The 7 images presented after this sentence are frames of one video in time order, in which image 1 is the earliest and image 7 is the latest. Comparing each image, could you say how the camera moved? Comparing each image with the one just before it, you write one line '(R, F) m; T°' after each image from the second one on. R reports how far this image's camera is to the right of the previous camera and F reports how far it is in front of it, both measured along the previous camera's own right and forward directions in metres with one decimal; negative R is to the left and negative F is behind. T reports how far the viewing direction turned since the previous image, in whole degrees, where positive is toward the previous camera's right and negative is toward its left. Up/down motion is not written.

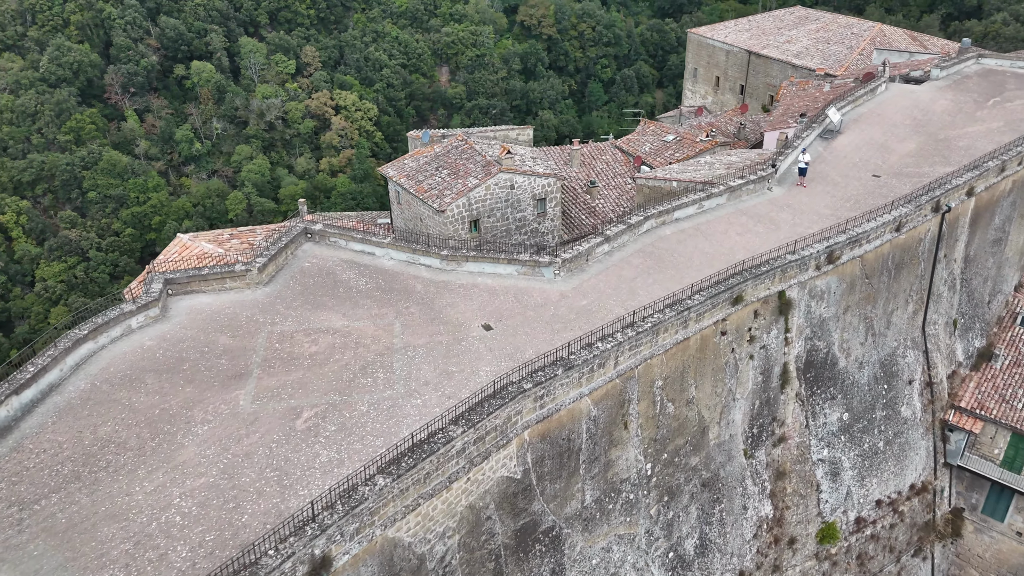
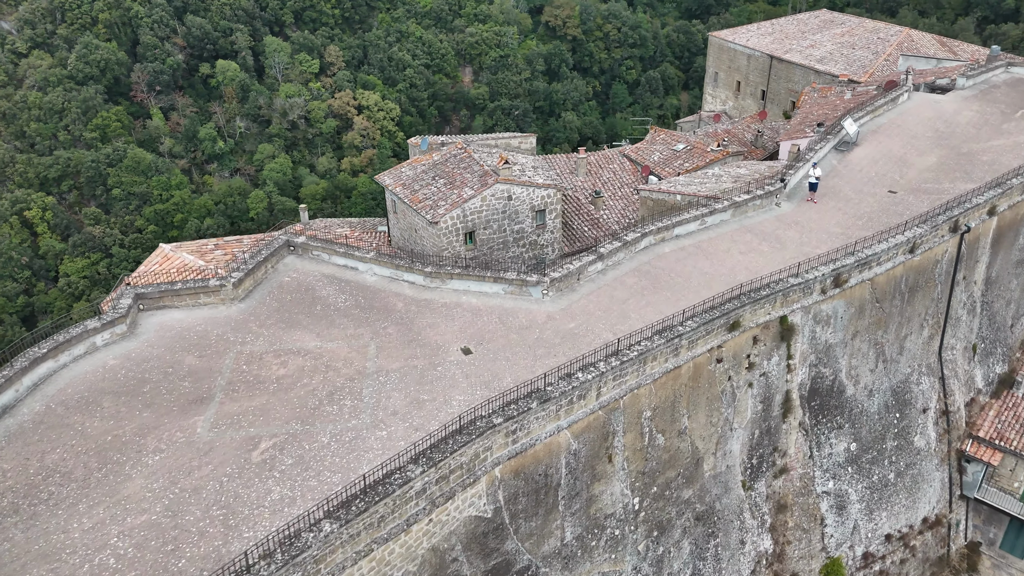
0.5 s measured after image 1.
(+0.7, +0.7) m; -2°
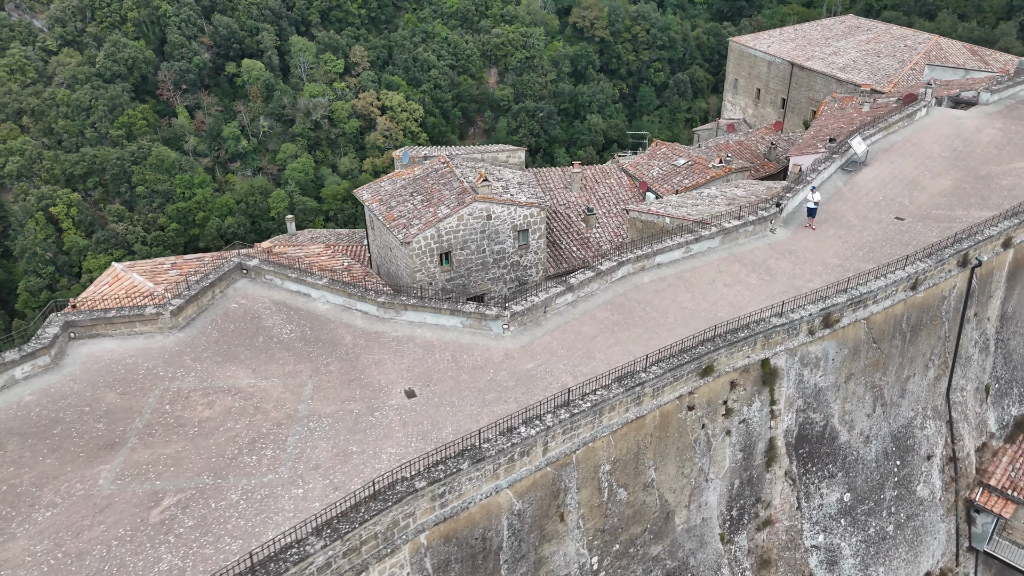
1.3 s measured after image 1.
(+1.2, +1.1) m; -2°
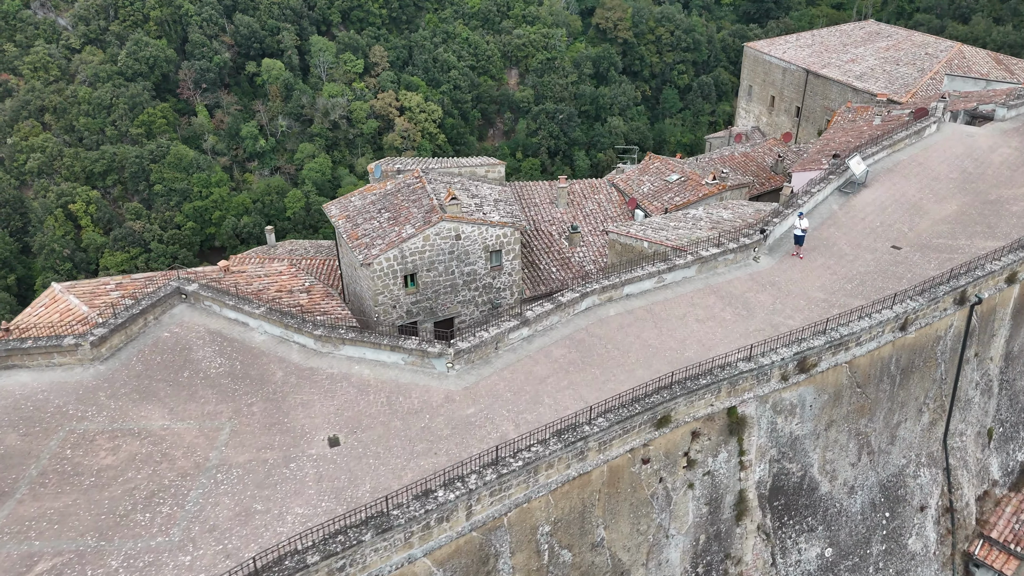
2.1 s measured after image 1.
(+1.3, +1.1) m; -2°
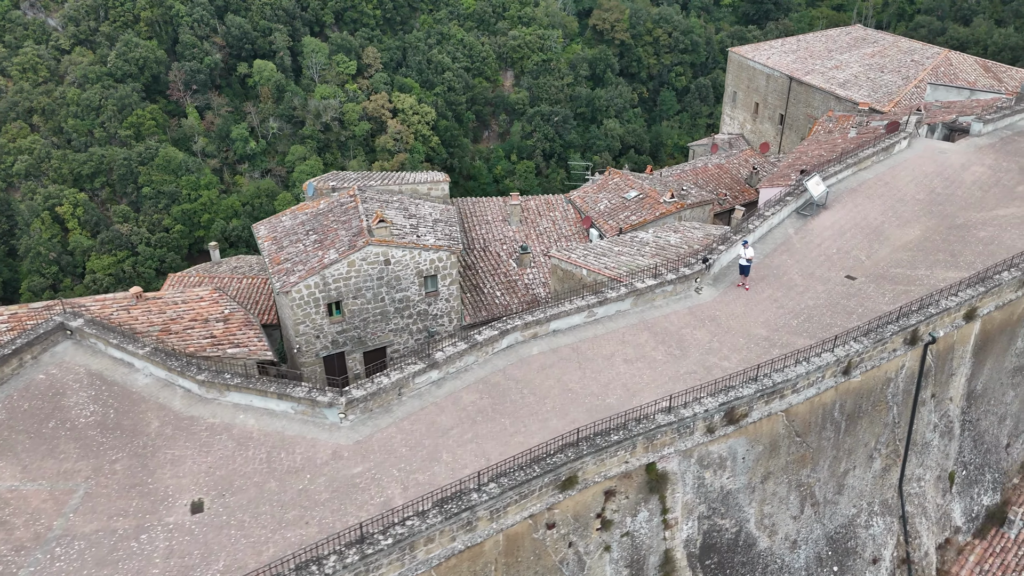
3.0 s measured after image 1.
(+1.6, +1.1) m; 0°
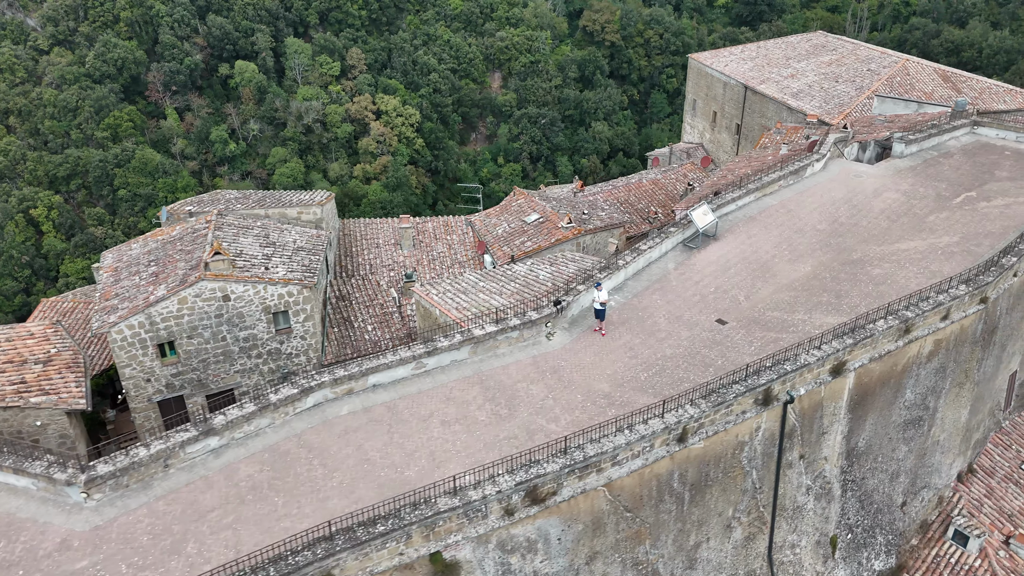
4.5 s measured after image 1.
(+3.1, +1.4) m; 0°
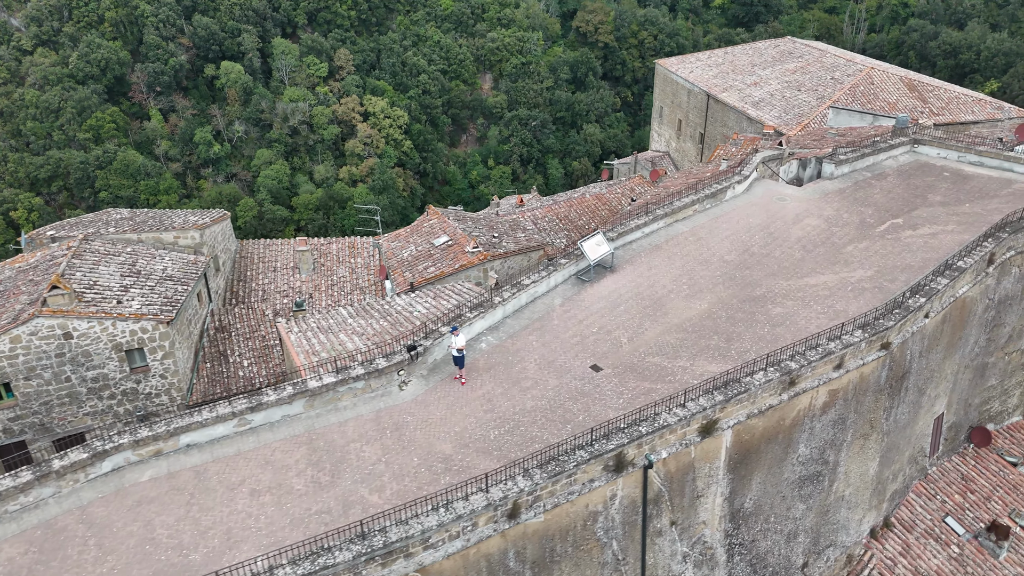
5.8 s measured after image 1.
(+2.5, +1.3) m; 0°
